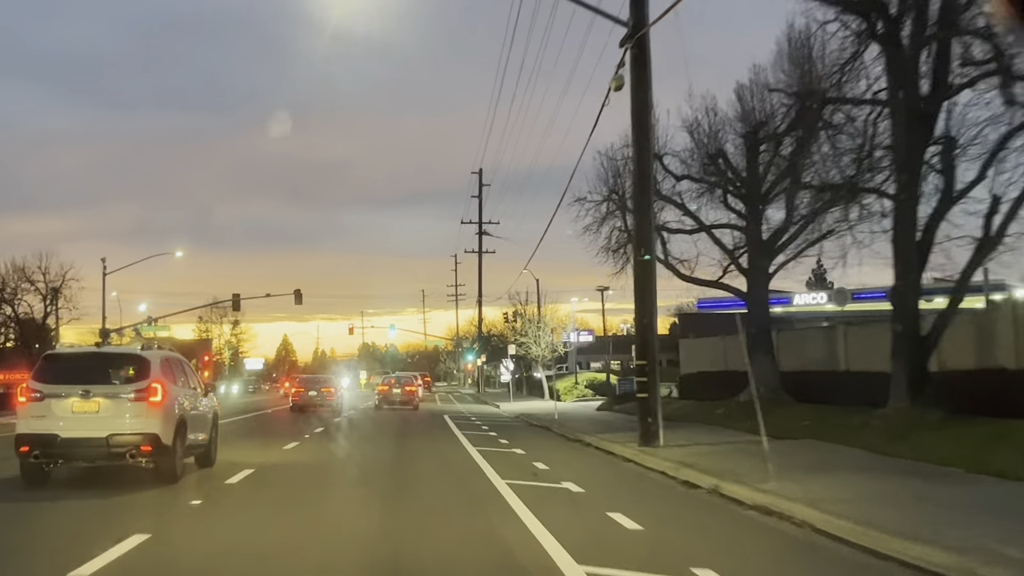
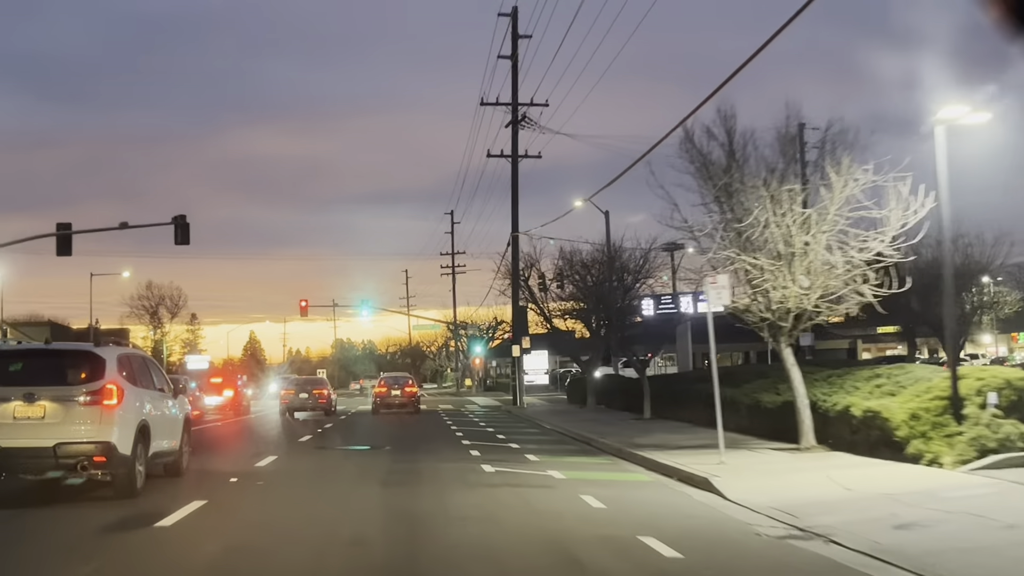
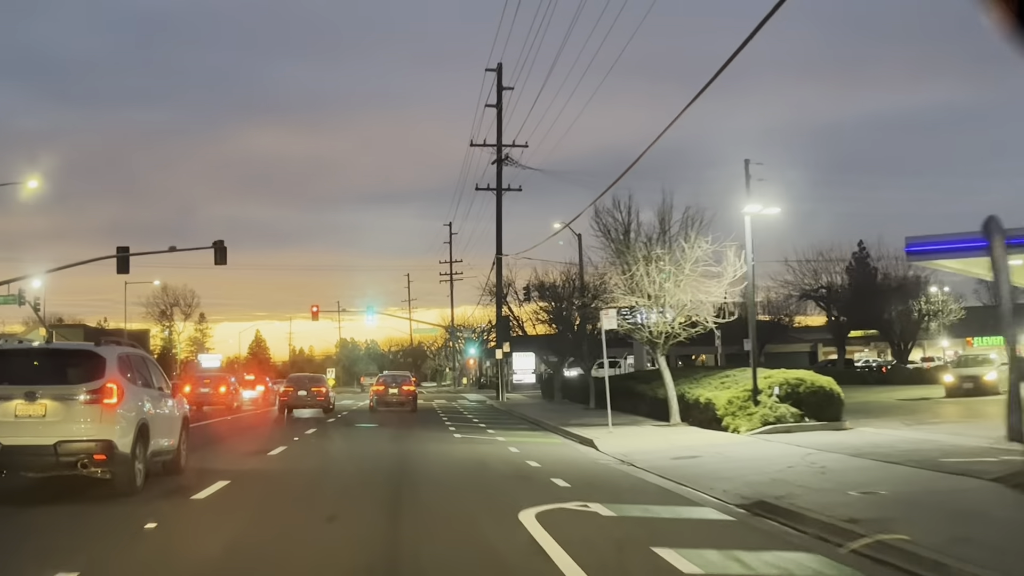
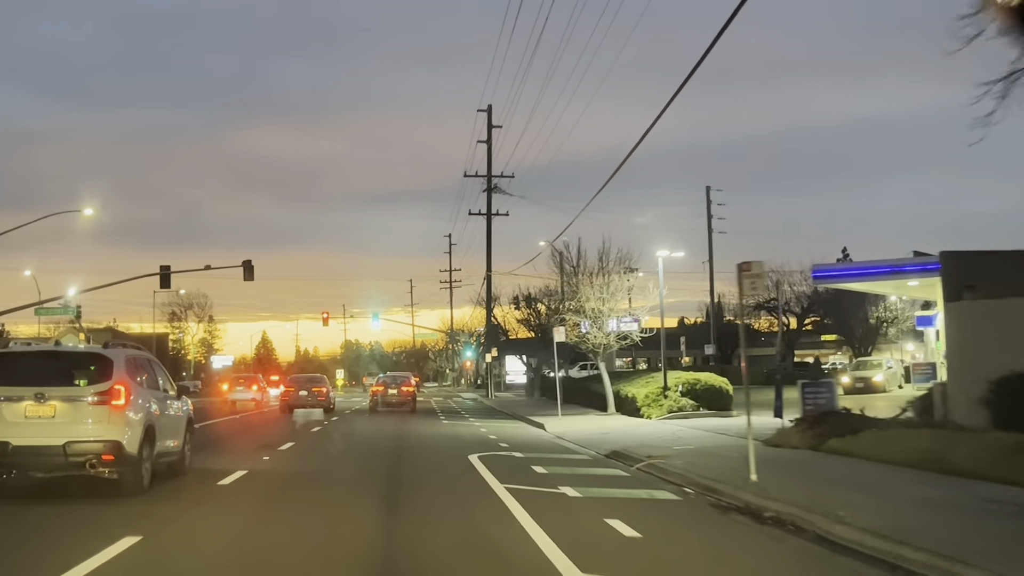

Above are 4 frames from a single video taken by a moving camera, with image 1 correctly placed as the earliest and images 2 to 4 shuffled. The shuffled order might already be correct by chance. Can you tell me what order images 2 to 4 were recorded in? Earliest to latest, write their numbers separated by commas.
4, 3, 2
